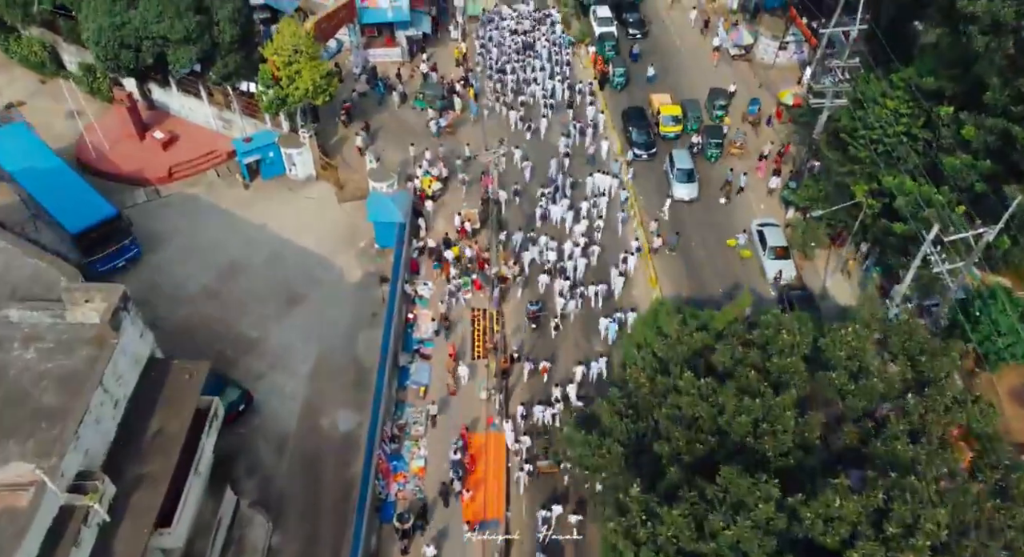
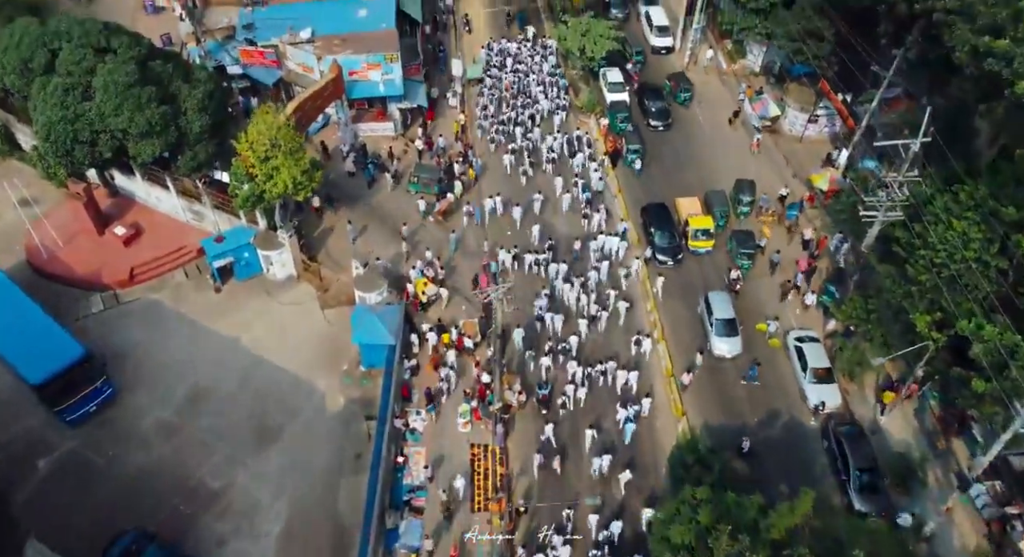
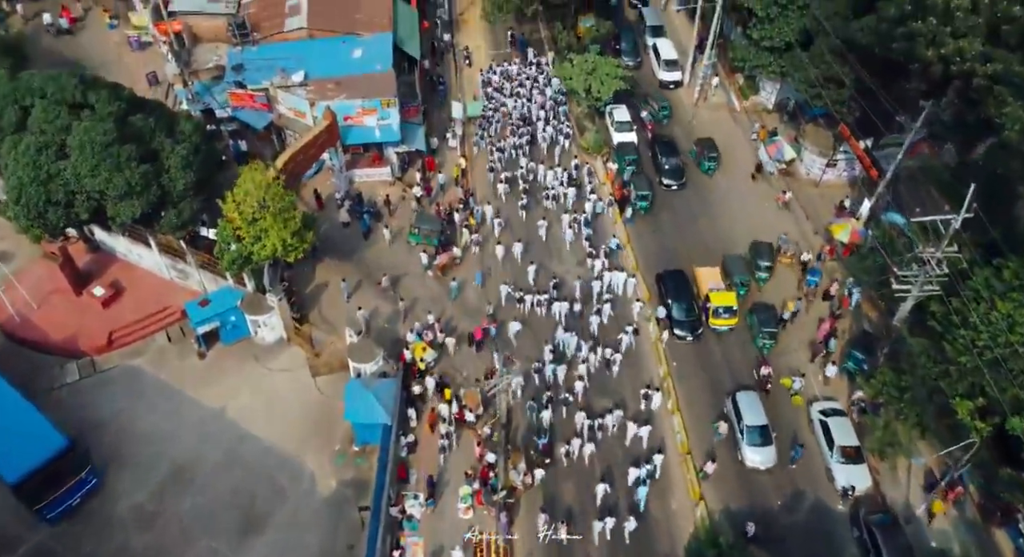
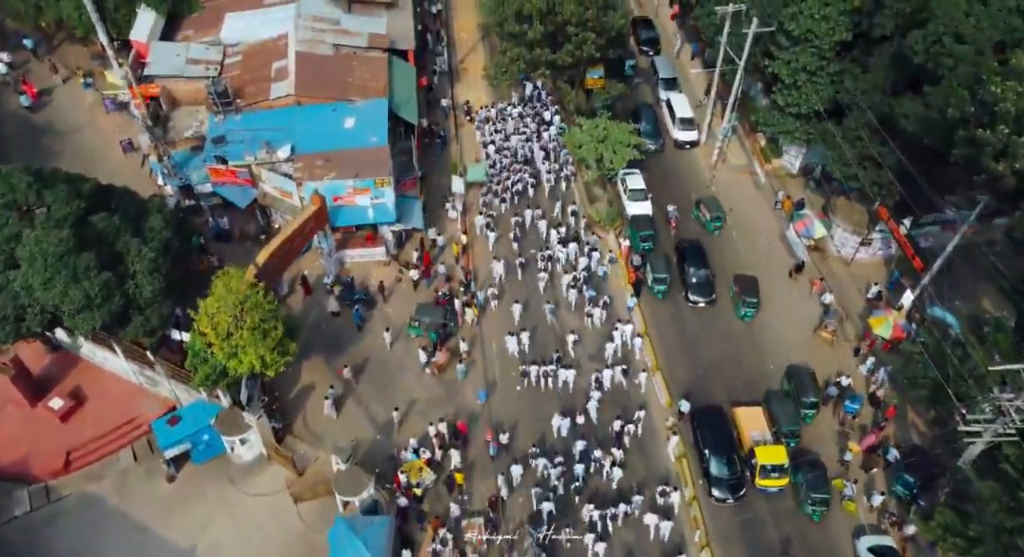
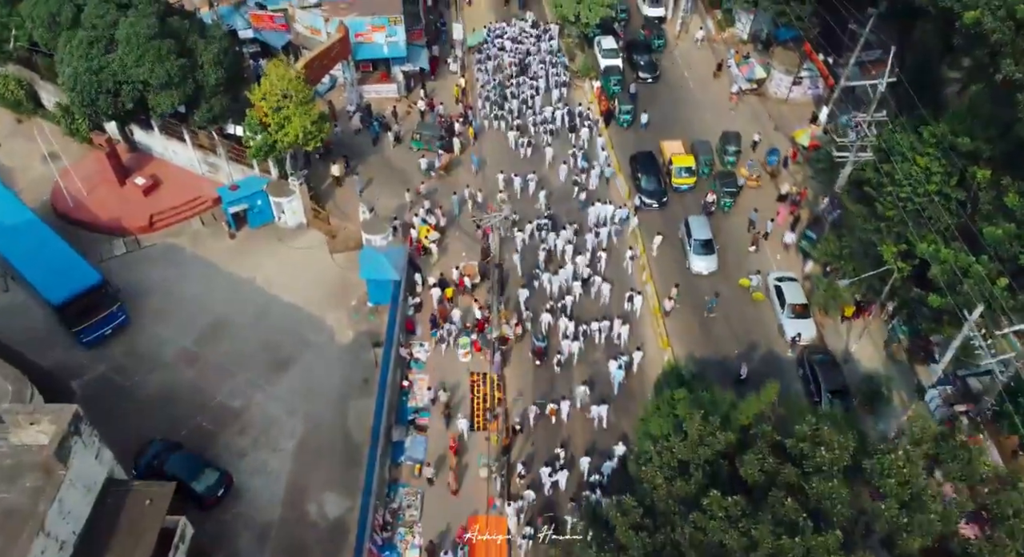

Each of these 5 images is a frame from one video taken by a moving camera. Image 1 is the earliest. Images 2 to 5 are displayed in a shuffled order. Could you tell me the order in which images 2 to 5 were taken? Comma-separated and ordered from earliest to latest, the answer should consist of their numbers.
5, 2, 3, 4
